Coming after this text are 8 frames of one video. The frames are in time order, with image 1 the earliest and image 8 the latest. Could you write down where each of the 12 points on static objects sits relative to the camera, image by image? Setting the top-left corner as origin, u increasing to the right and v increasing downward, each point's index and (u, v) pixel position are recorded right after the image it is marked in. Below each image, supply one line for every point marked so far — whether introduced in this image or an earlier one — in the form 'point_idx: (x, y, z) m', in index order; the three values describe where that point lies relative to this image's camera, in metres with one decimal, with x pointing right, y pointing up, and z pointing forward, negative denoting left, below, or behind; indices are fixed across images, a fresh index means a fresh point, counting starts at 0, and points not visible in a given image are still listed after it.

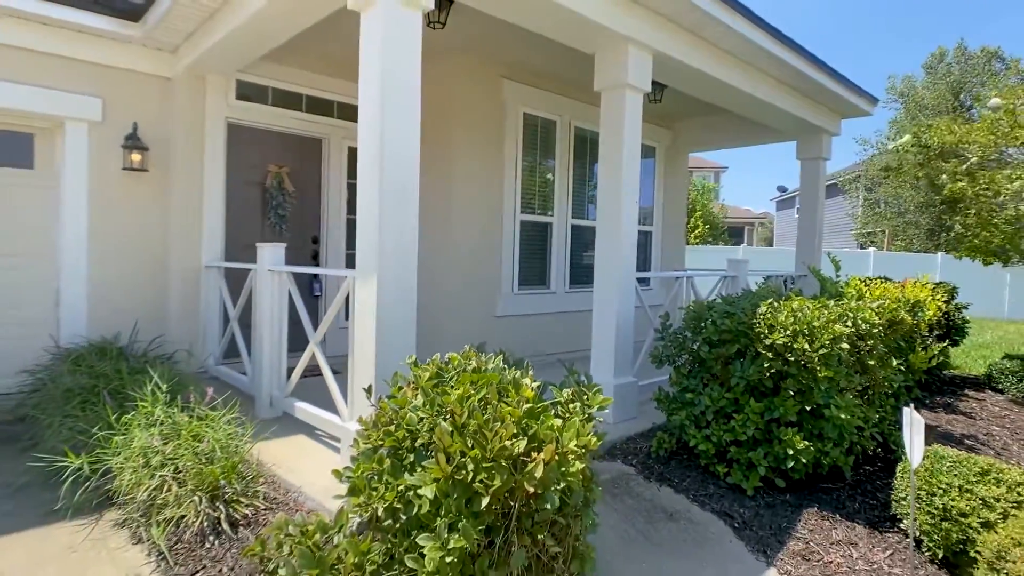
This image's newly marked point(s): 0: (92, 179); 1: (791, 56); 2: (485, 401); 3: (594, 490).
0: (-3.4, +0.9, +4.8) m
1: (+2.5, +2.0, +5.2) m
2: (-0.1, -0.4, +1.9) m
3: (+0.3, -0.7, +2.1) m
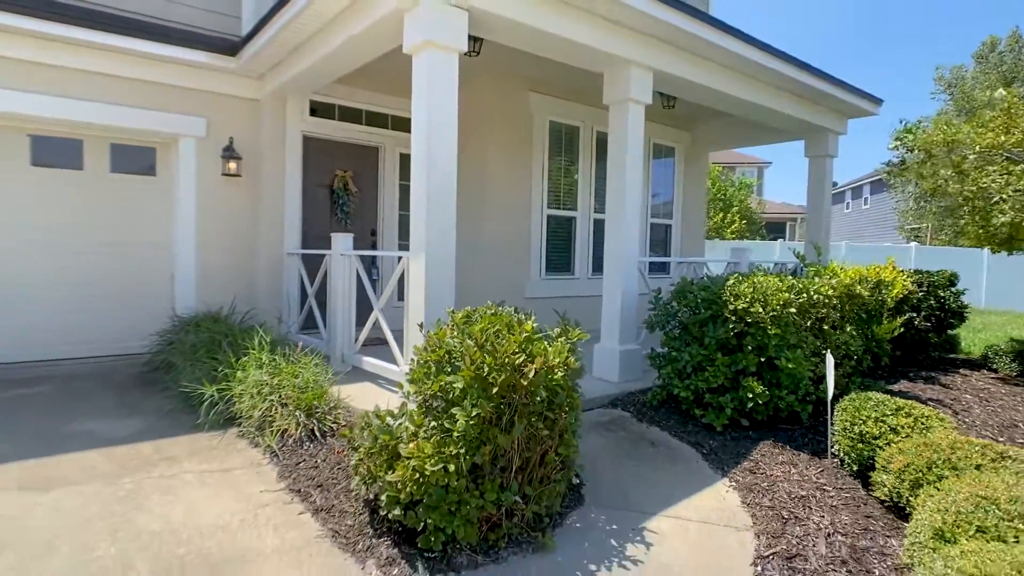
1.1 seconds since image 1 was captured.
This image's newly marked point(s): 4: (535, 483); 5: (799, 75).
0: (-3.1, +1.1, +5.9) m
1: (+2.7, +2.2, +5.8) m
2: (-0.1, -0.2, +2.8) m
3: (+0.3, -0.5, +2.9) m
4: (+0.1, -0.9, +2.8) m
5: (+3.0, +2.1, +6.1) m
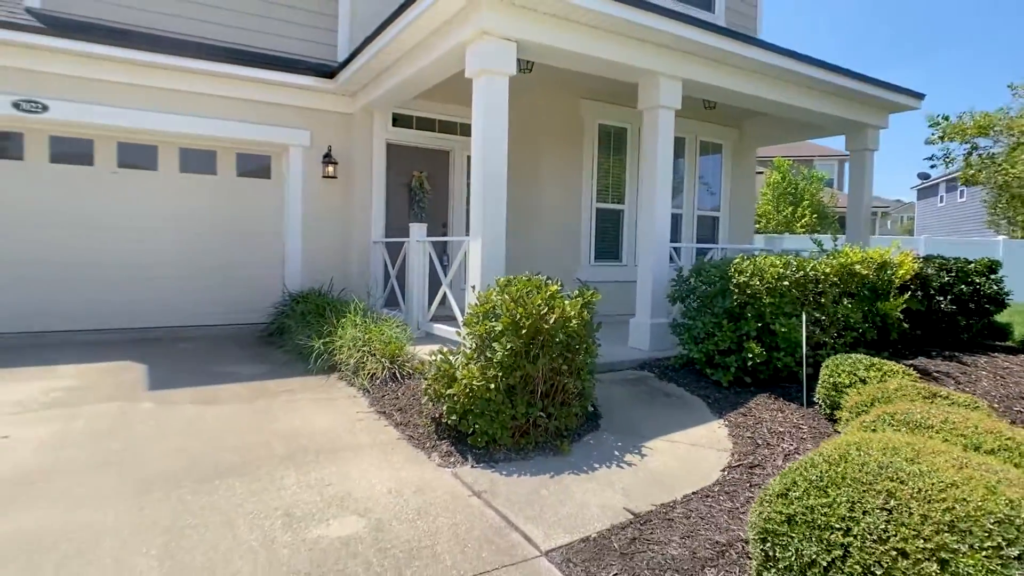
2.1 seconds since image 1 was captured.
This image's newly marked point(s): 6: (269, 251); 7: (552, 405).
0: (-2.5, +1.3, +7.2) m
1: (+3.3, +2.4, +6.4) m
2: (+0.1, 0.0, +3.7) m
3: (+0.5, -0.3, +3.8) m
4: (+0.3, -0.7, +3.7) m
5: (+3.6, +2.3, +6.6) m
6: (-3.0, +0.5, +7.3) m
7: (+0.3, -0.7, +3.7) m
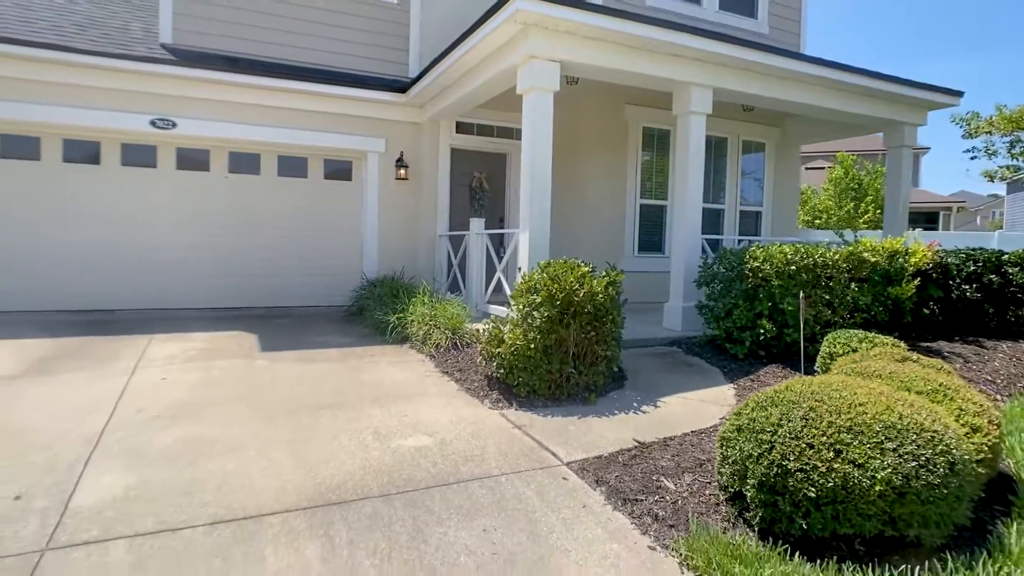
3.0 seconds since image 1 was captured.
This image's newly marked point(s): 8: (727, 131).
0: (-1.8, +1.4, +8.3) m
1: (+3.9, +2.5, +6.8) m
2: (+0.4, +0.1, +4.5) m
3: (+0.8, -0.2, +4.6) m
4: (+0.6, -0.6, +4.5) m
5: (+4.2, +2.4, +7.0) m
6: (-2.3, +0.6, +8.5) m
7: (+0.5, -0.6, +4.5) m
8: (+3.2, +2.3, +8.7) m
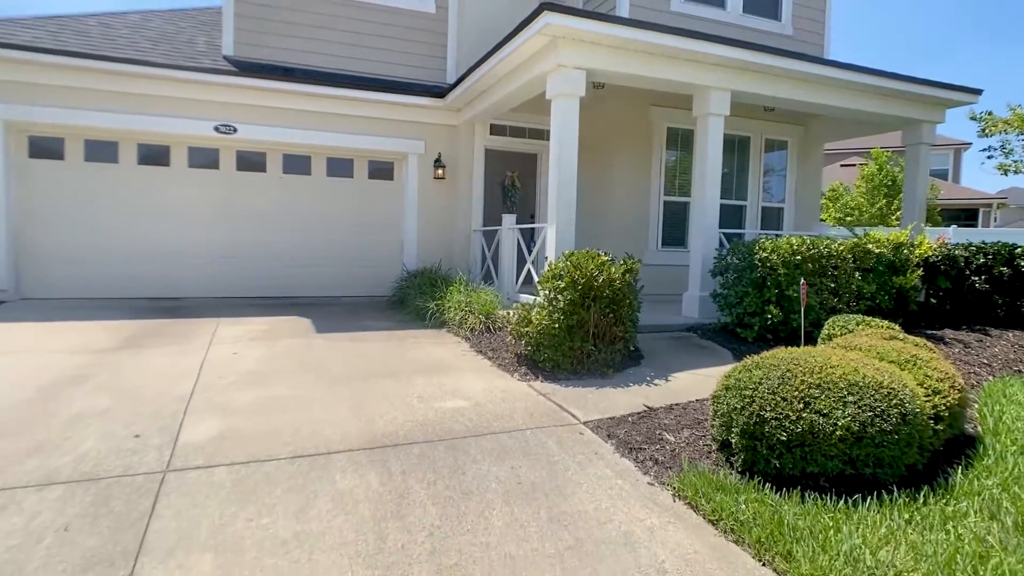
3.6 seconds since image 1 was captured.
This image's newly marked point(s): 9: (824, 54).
0: (-1.4, +1.6, +8.9) m
1: (+4.2, +2.6, +7.2) m
2: (+0.7, +0.2, +5.1) m
3: (+1.0, -0.1, +5.1) m
4: (+0.8, -0.5, +5.0) m
5: (+4.6, +2.5, +7.3) m
6: (-1.9, +0.8, +9.1) m
7: (+0.8, -0.5, +5.0) m
8: (+3.7, +2.4, +9.1) m
9: (+5.0, +3.8, +9.5) m
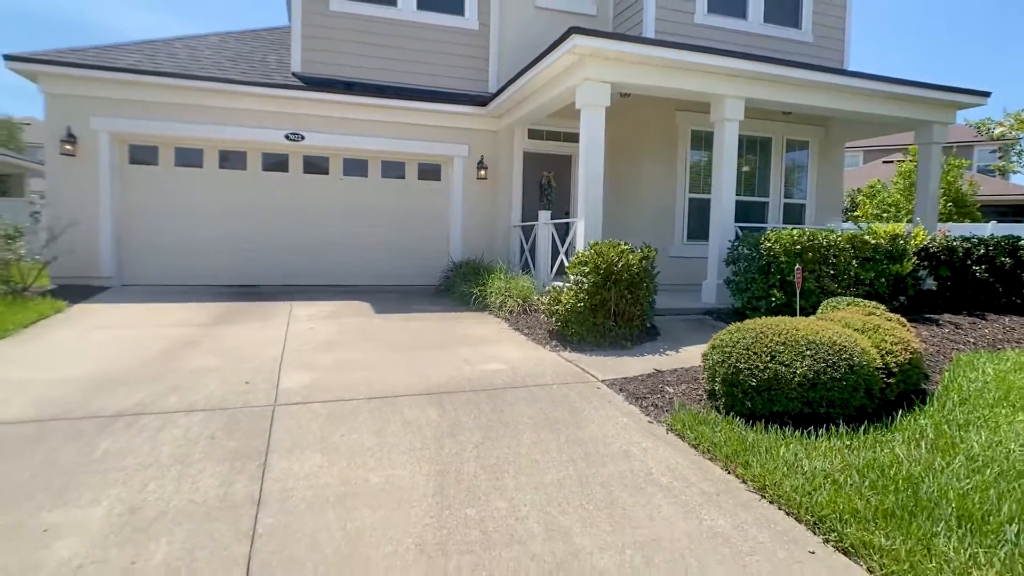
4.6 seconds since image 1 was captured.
0: (-0.8, +1.7, +9.9) m
1: (+4.7, +2.7, +7.7) m
2: (+1.0, +0.4, +5.9) m
3: (+1.3, +0.1, +5.9) m
4: (+1.1, -0.3, +5.8) m
5: (+5.0, +2.7, +7.9) m
6: (-1.3, +1.0, +10.1) m
7: (+1.1, -0.3, +5.8) m
8: (+4.3, +2.6, +9.7) m
9: (+5.6, +3.9, +10.0) m
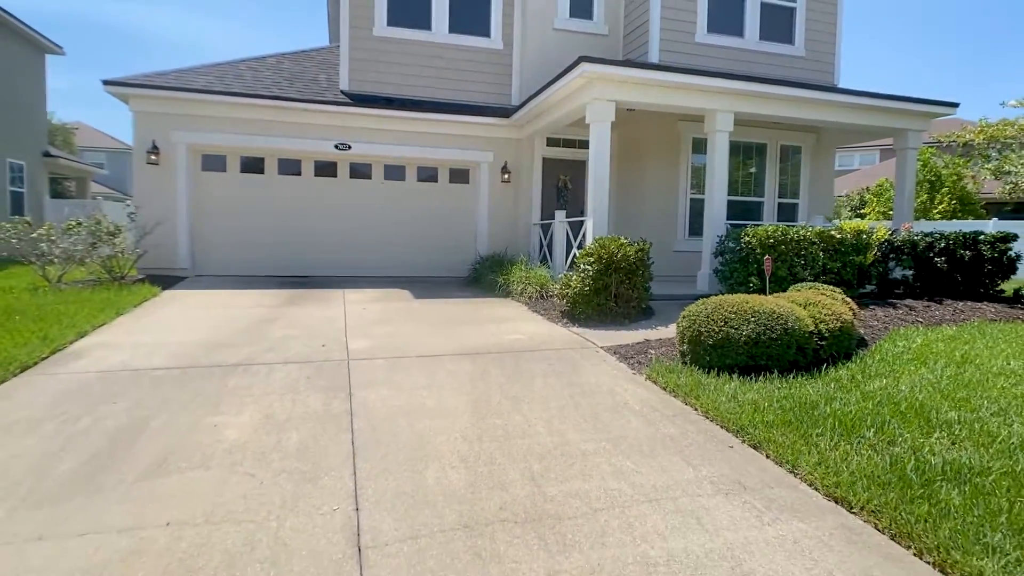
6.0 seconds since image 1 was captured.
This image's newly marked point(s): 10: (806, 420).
0: (-0.4, +1.9, +11.1) m
1: (+5.0, +2.9, +8.8) m
2: (+1.2, +0.5, +7.1) m
3: (+1.6, +0.2, +7.1) m
4: (+1.3, -0.2, +7.0) m
5: (+5.4, +2.8, +8.9) m
6: (-0.9, +1.1, +11.4) m
7: (+1.3, -0.2, +7.0) m
8: (+4.7, +2.7, +10.7) m
9: (+6.0, +4.1, +11.0) m
10: (+1.9, -0.9, +3.8) m
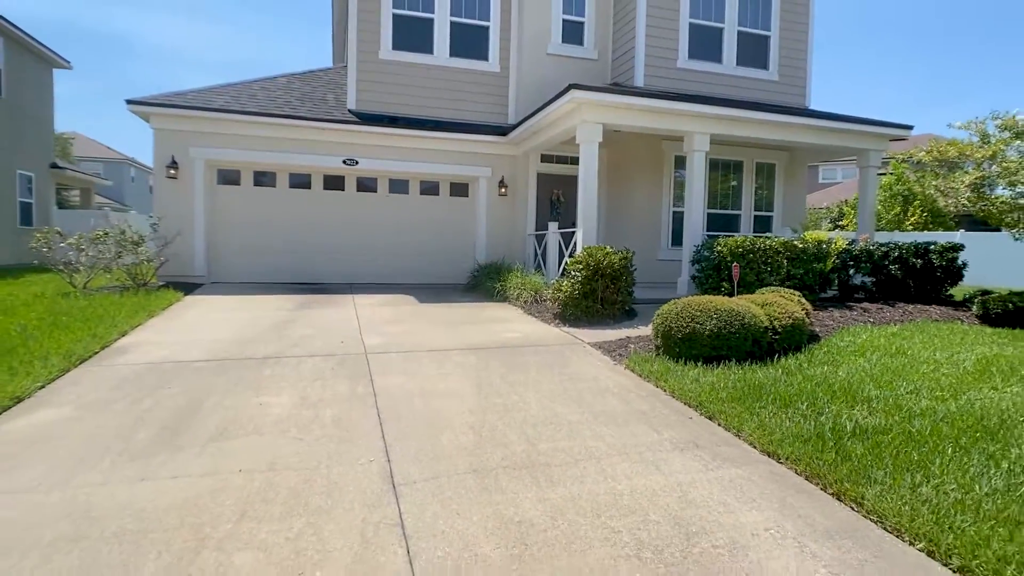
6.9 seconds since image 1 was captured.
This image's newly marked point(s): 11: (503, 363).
0: (-0.5, +1.8, +11.9) m
1: (+4.9, +2.8, +9.7) m
2: (+1.2, +0.5, +7.9) m
3: (+1.5, +0.2, +7.9) m
4: (+1.3, -0.2, +7.8) m
5: (+5.3, +2.7, +9.8) m
6: (-1.0, +1.0, +12.2) m
7: (+1.2, -0.2, +7.8) m
8: (+4.6, +2.6, +11.6) m
9: (+6.0, +3.9, +11.9) m
10: (+1.9, -0.9, +4.6) m
11: (-0.1, -0.8, +5.9) m
